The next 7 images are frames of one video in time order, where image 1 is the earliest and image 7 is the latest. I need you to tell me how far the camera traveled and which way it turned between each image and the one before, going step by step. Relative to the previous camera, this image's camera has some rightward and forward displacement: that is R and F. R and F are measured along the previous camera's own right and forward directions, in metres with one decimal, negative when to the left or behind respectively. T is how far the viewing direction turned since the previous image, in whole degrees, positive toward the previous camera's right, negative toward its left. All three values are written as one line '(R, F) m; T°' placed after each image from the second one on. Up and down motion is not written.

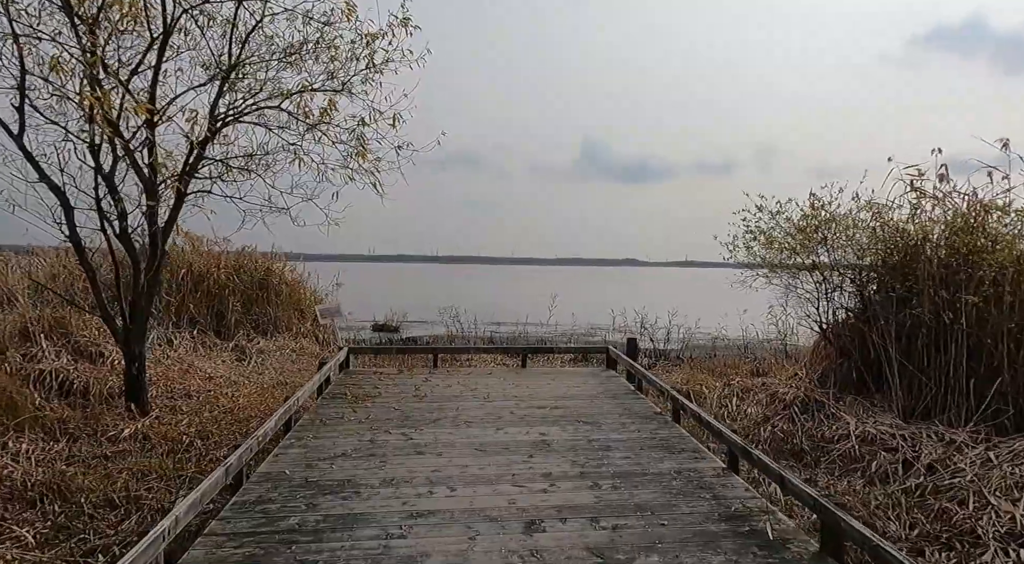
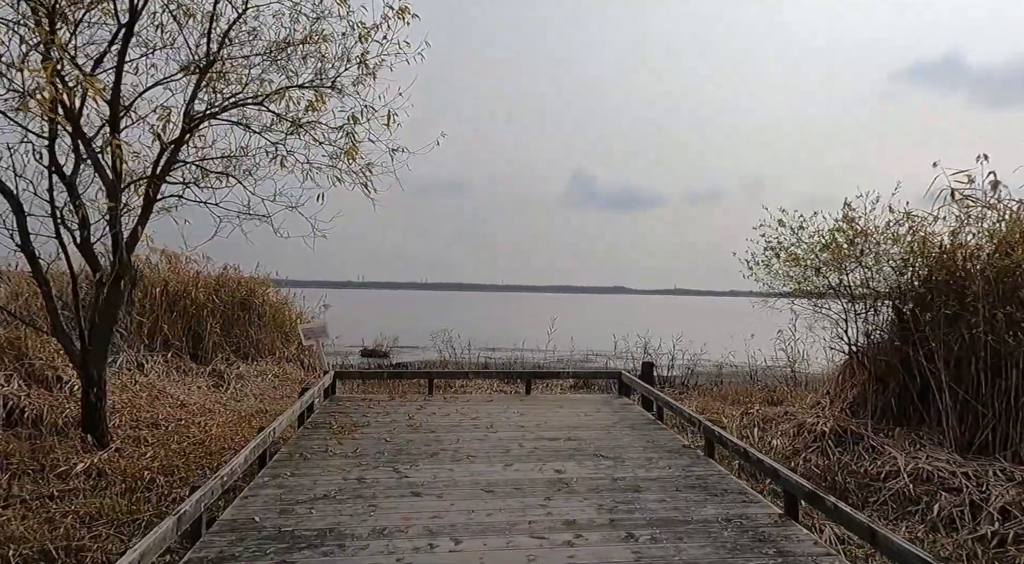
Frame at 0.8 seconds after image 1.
(-0.1, +0.7) m; +1°
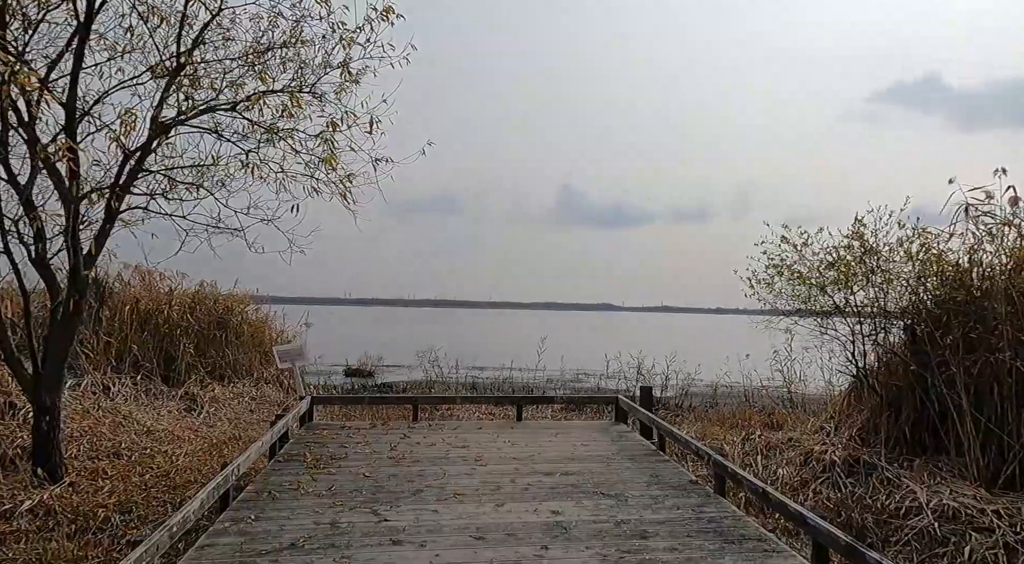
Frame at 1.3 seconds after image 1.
(0.0, +0.4) m; +1°
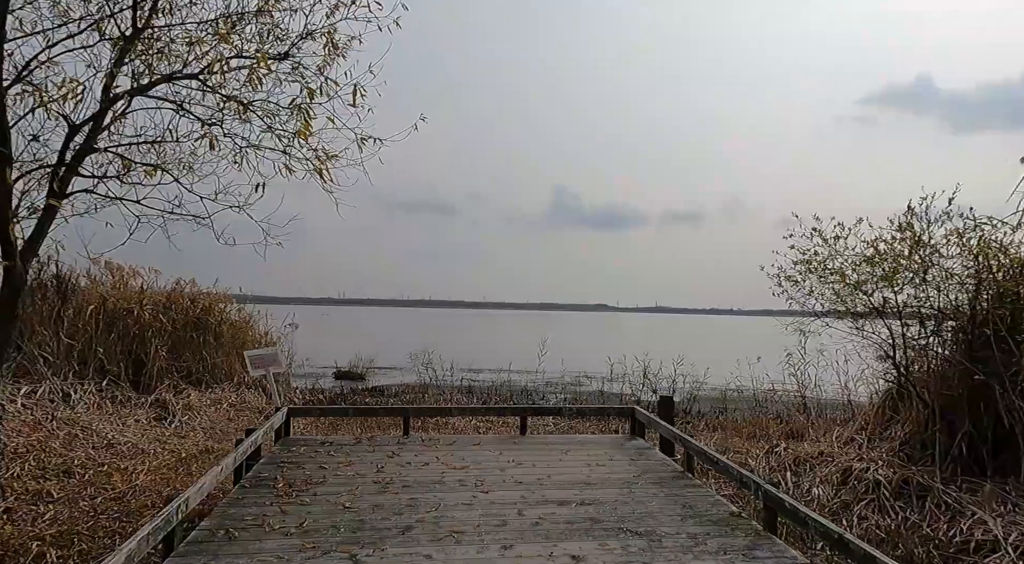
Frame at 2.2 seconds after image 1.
(-0.1, +0.8) m; 0°
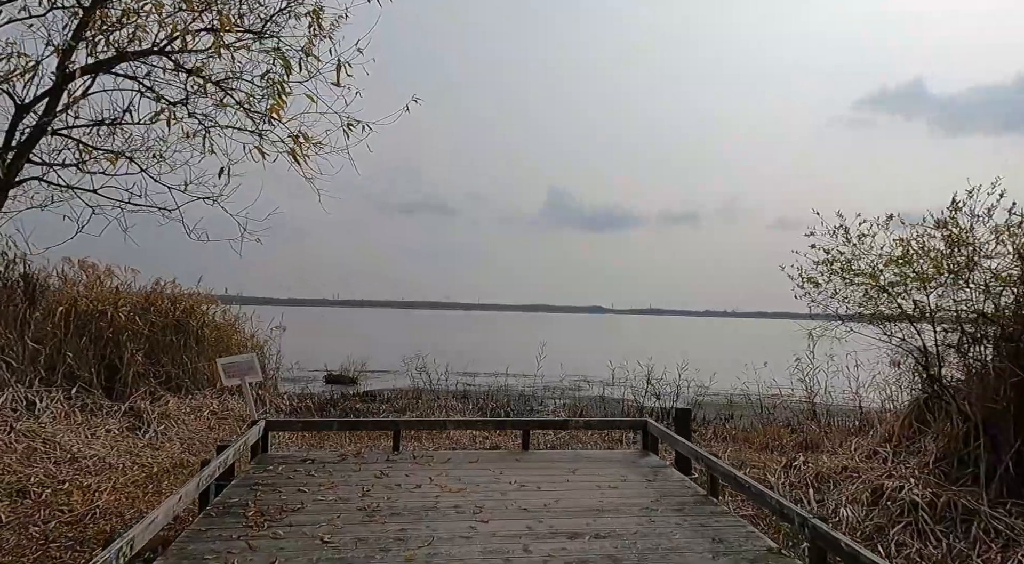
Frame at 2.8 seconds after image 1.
(0.0, +0.5) m; 0°
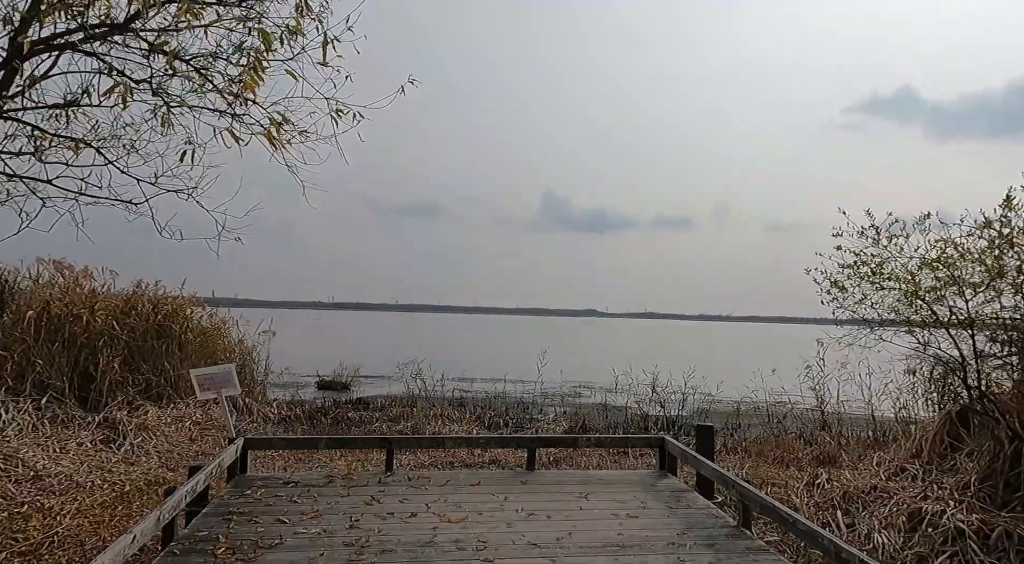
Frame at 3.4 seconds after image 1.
(-0.1, +0.5) m; 0°
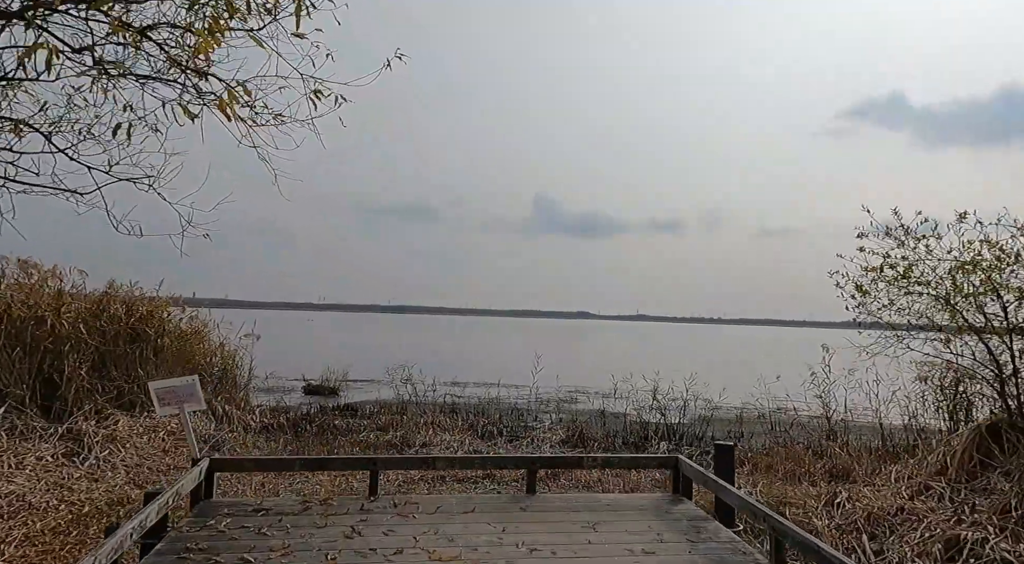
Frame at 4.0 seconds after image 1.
(0.0, +0.5) m; +1°
